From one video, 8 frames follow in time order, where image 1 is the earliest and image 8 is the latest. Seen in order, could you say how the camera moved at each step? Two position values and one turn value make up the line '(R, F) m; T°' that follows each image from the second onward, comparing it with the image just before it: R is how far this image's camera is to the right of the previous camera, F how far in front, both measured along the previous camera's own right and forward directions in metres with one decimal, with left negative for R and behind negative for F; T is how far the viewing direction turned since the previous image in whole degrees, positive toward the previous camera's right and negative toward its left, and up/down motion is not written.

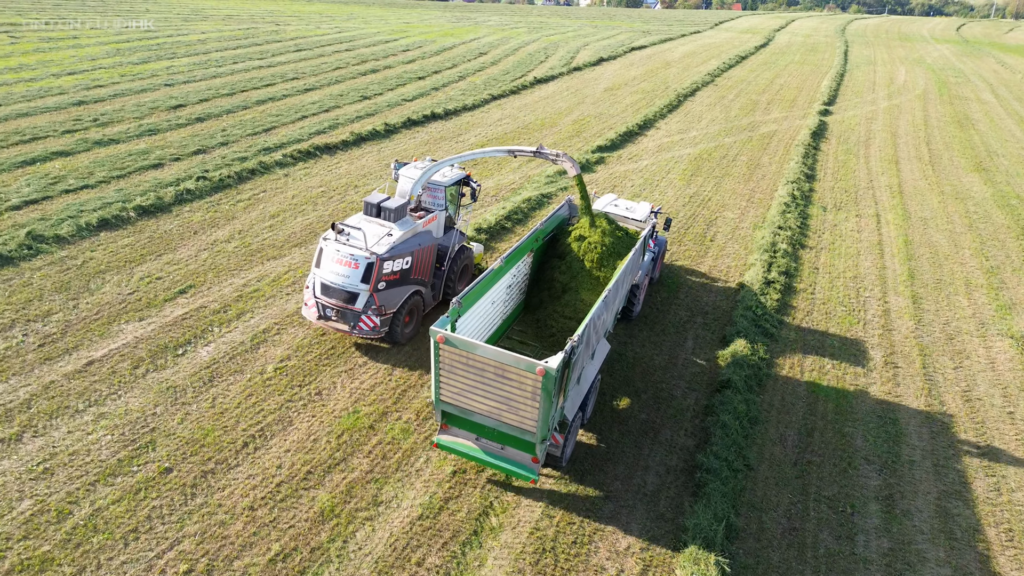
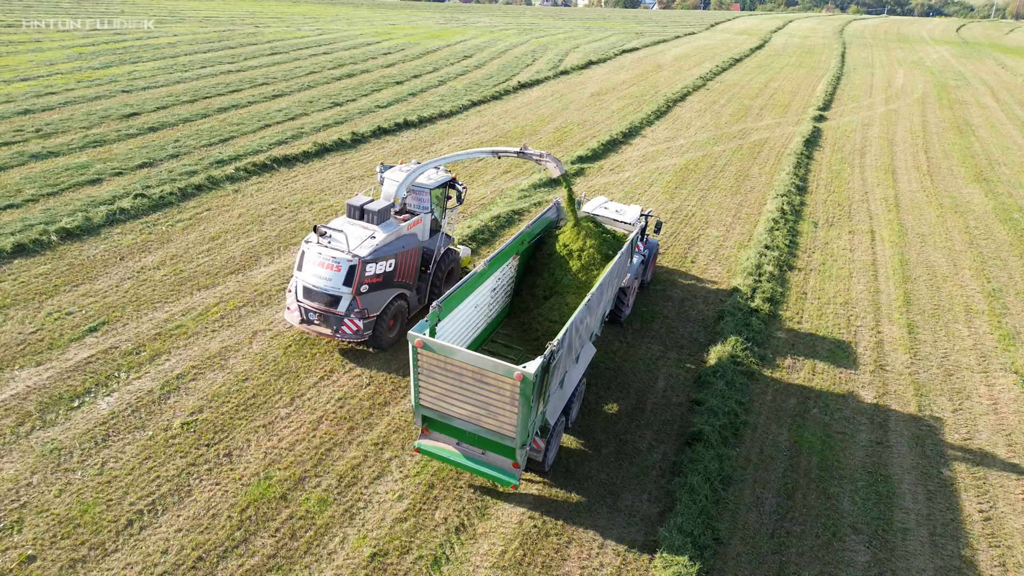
(+0.5, +0.9) m; 0°
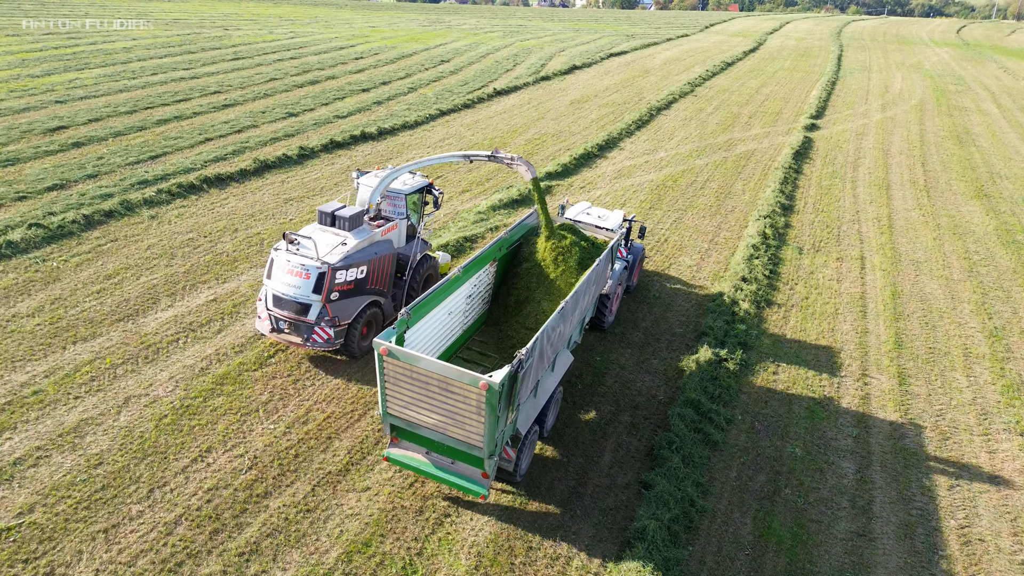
(+0.8, +1.2) m; 0°
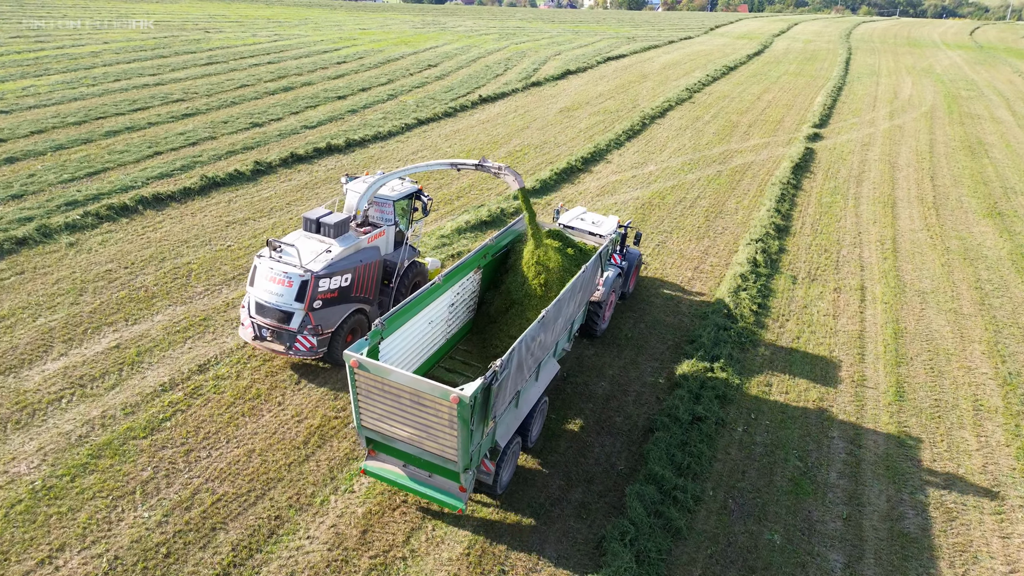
(+0.7, +1.1) m; -1°
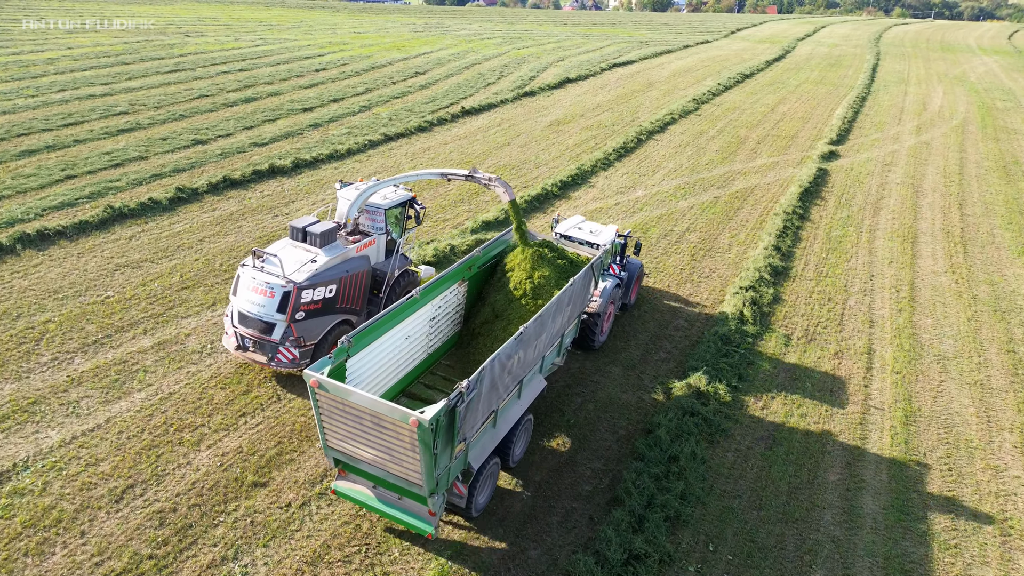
(+1.1, +1.8) m; -2°
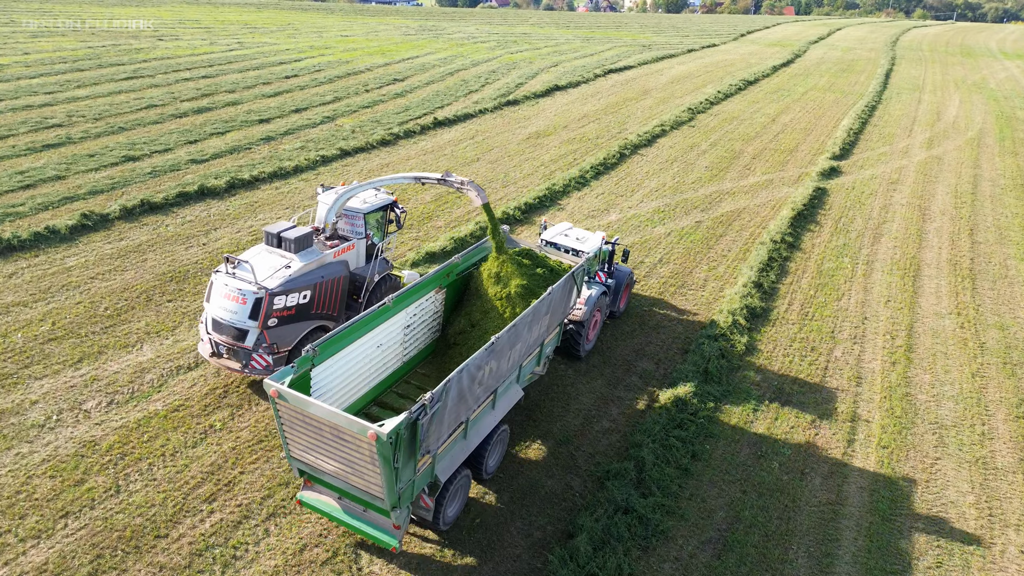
(+1.1, +1.4) m; -1°
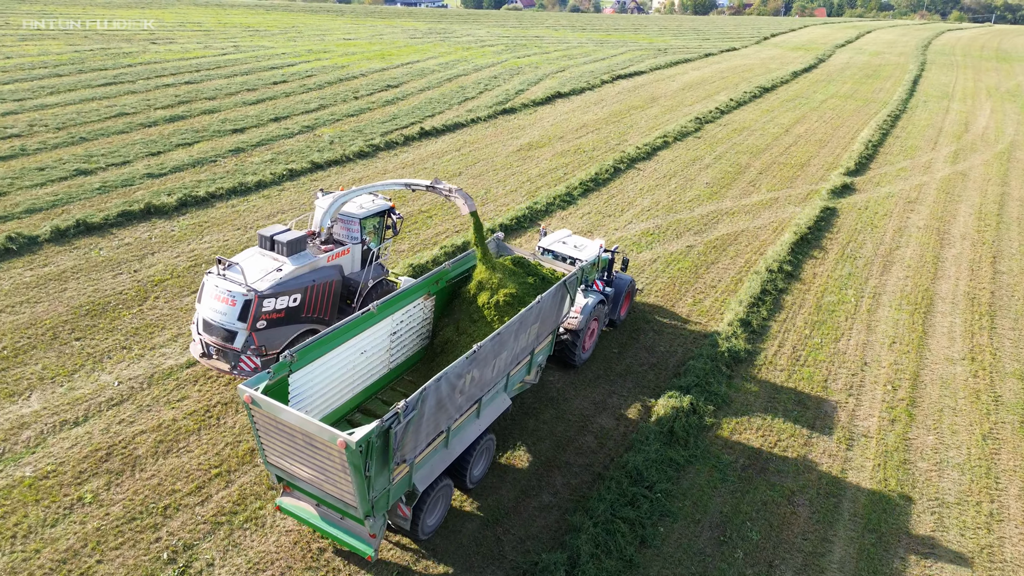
(+0.9, +1.0) m; -2°
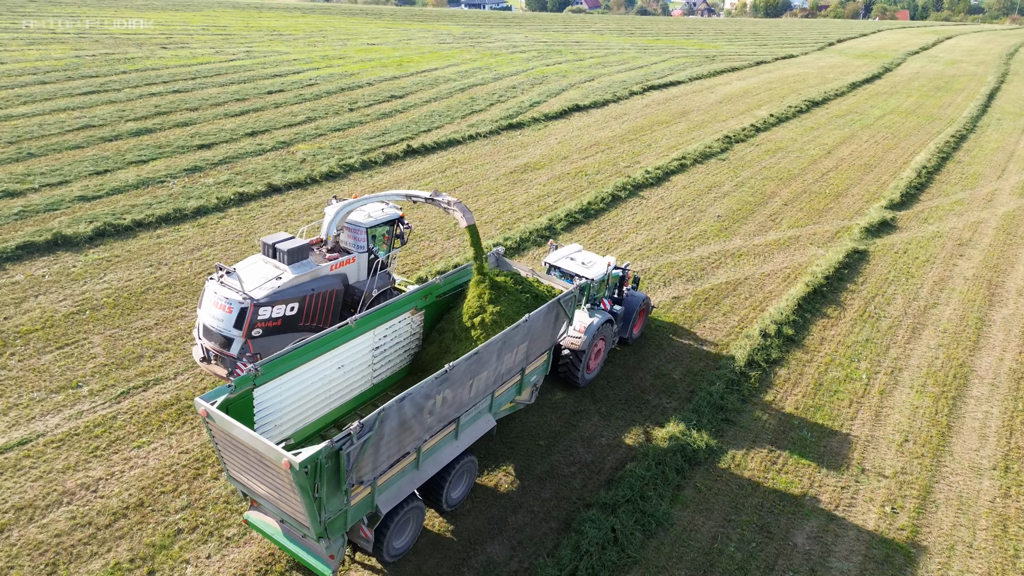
(+1.6, +1.7) m; -5°
